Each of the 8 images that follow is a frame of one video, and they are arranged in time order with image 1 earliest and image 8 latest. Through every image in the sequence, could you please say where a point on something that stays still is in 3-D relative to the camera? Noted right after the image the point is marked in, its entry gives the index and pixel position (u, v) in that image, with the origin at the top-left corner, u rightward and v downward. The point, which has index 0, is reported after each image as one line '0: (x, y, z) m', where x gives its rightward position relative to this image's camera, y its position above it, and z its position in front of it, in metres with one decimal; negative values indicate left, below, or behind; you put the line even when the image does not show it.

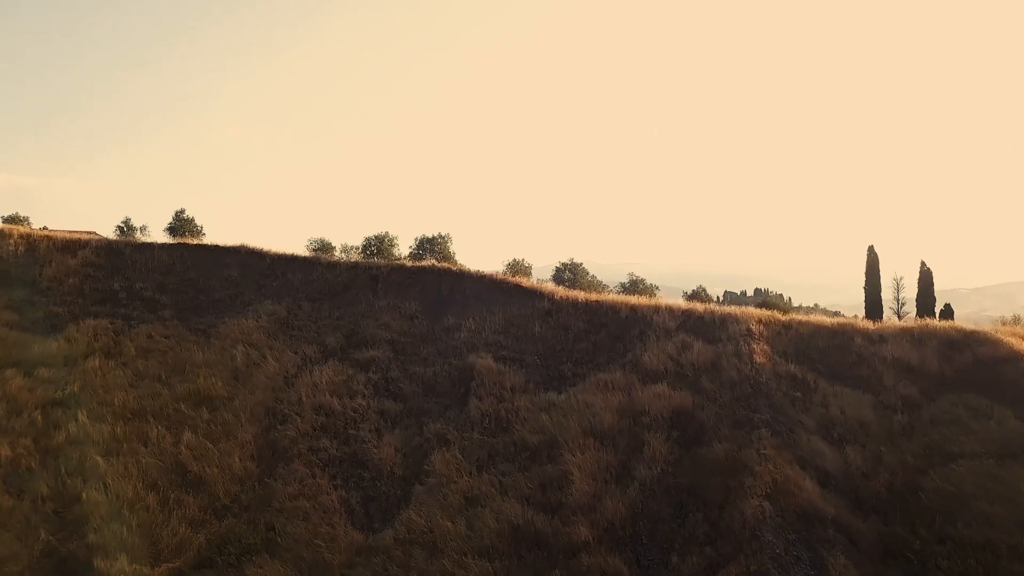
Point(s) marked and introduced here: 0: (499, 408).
0: (-0.2, -1.7, +9.0) m
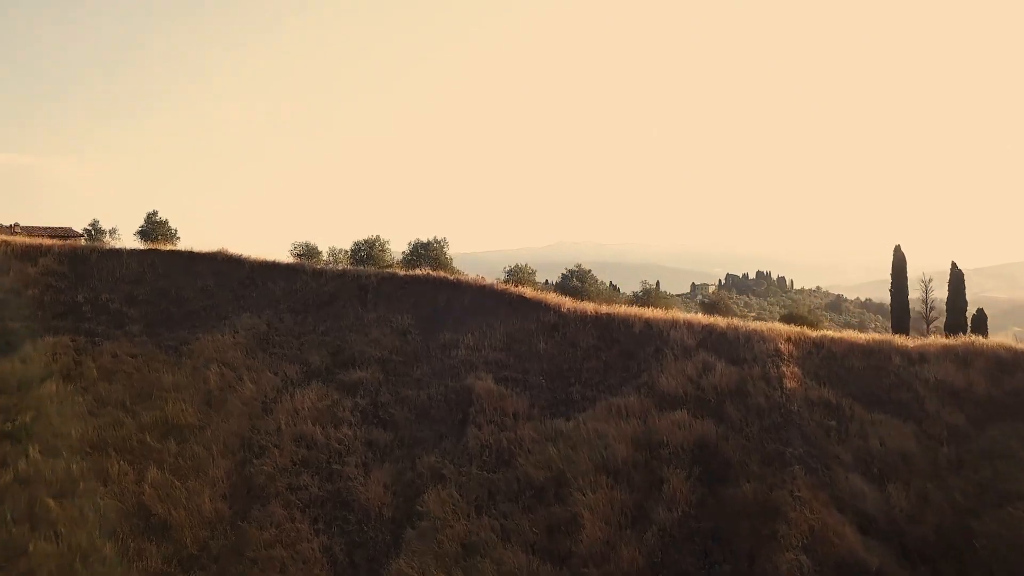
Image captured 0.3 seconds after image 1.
0: (-0.2, -1.9, +8.1) m
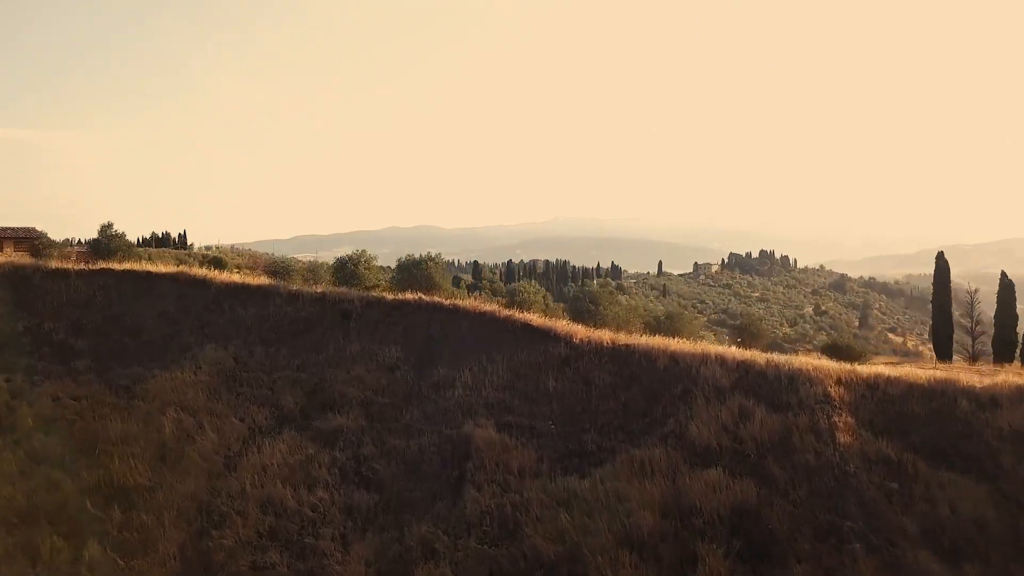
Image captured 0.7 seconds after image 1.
0: (-0.1, -2.4, +6.9) m
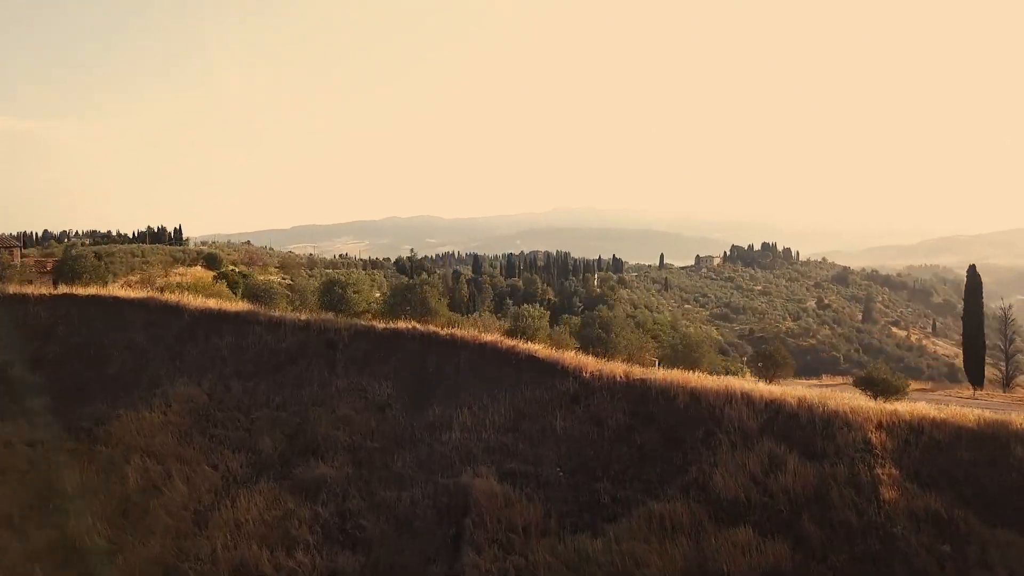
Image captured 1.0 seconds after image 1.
0: (-0.1, -2.7, +6.1) m
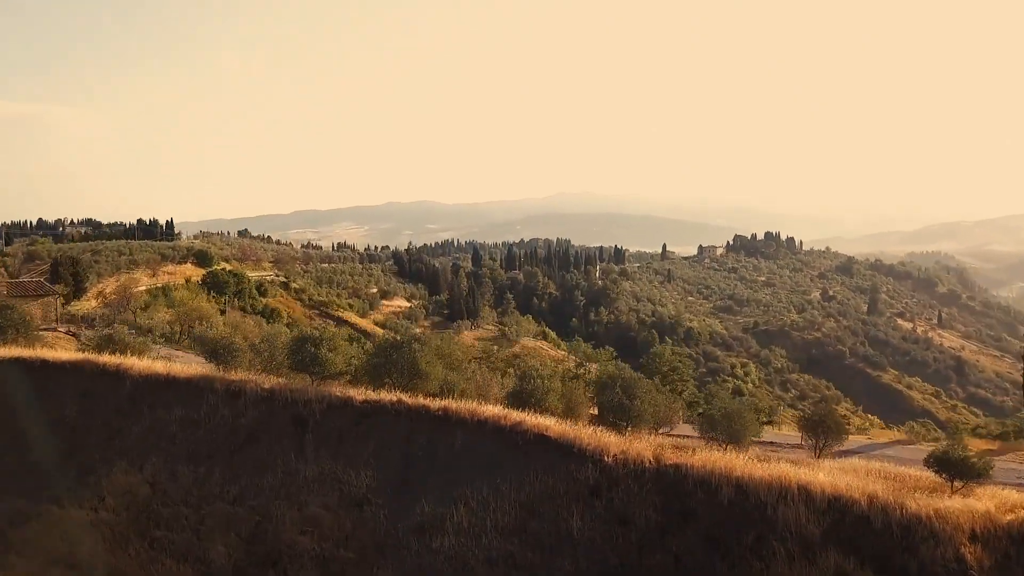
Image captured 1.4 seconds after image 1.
0: (0.0, -3.4, +4.8) m
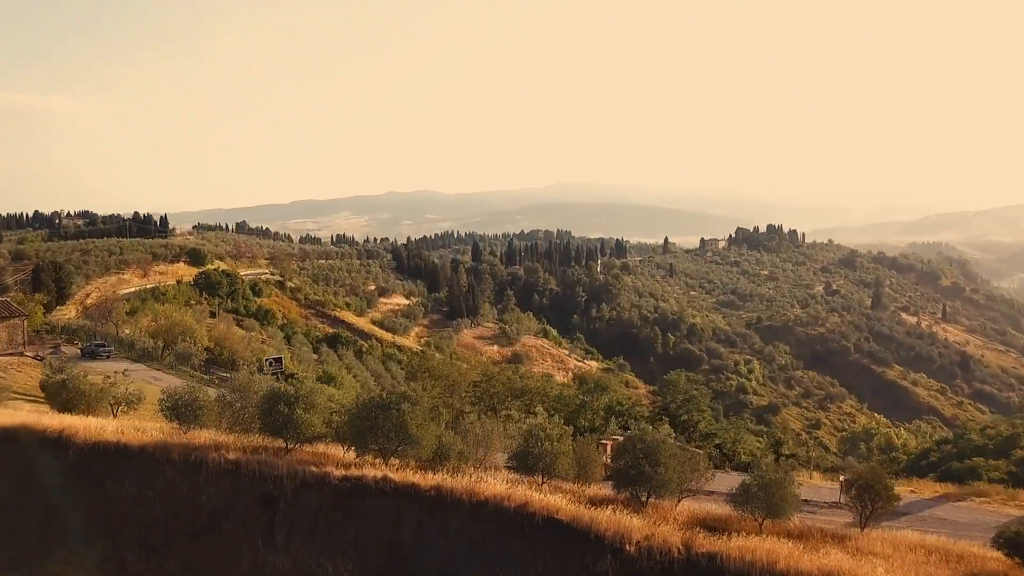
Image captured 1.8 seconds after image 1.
0: (0.0, -4.0, +3.9) m
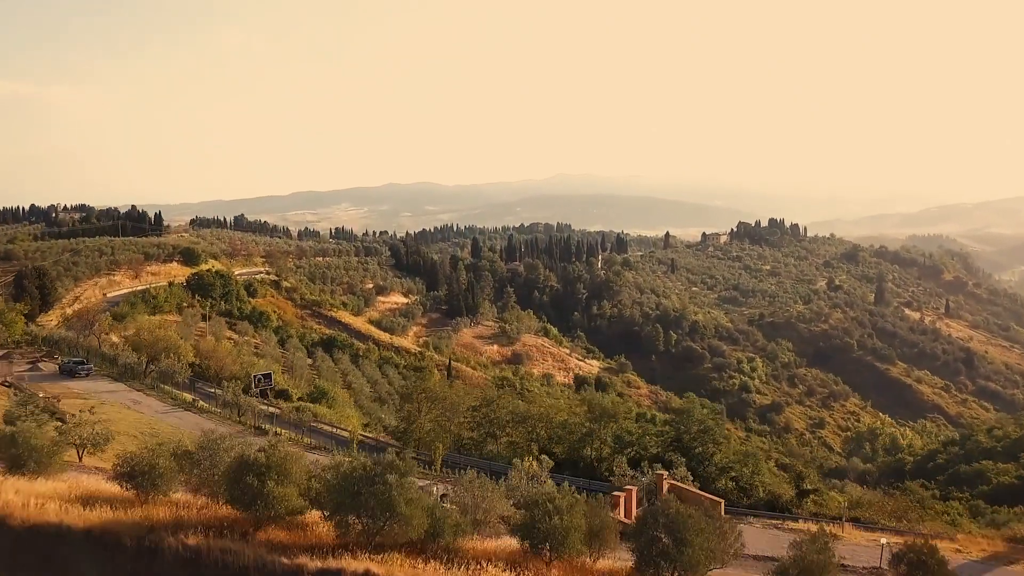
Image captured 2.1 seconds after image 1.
0: (+0.1, -4.5, +3.1) m
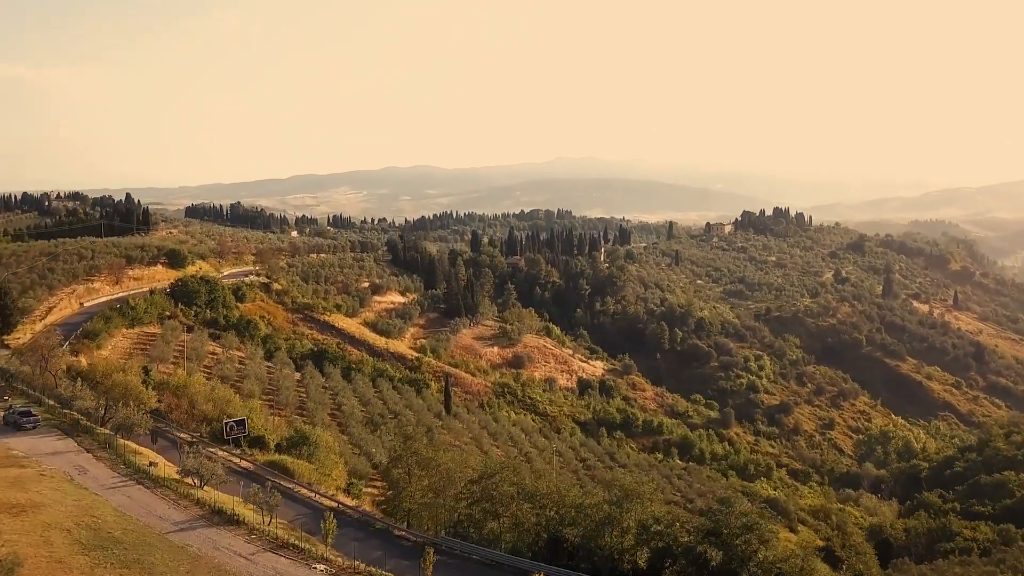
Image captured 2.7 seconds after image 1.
0: (+0.2, -5.6, +1.4) m
